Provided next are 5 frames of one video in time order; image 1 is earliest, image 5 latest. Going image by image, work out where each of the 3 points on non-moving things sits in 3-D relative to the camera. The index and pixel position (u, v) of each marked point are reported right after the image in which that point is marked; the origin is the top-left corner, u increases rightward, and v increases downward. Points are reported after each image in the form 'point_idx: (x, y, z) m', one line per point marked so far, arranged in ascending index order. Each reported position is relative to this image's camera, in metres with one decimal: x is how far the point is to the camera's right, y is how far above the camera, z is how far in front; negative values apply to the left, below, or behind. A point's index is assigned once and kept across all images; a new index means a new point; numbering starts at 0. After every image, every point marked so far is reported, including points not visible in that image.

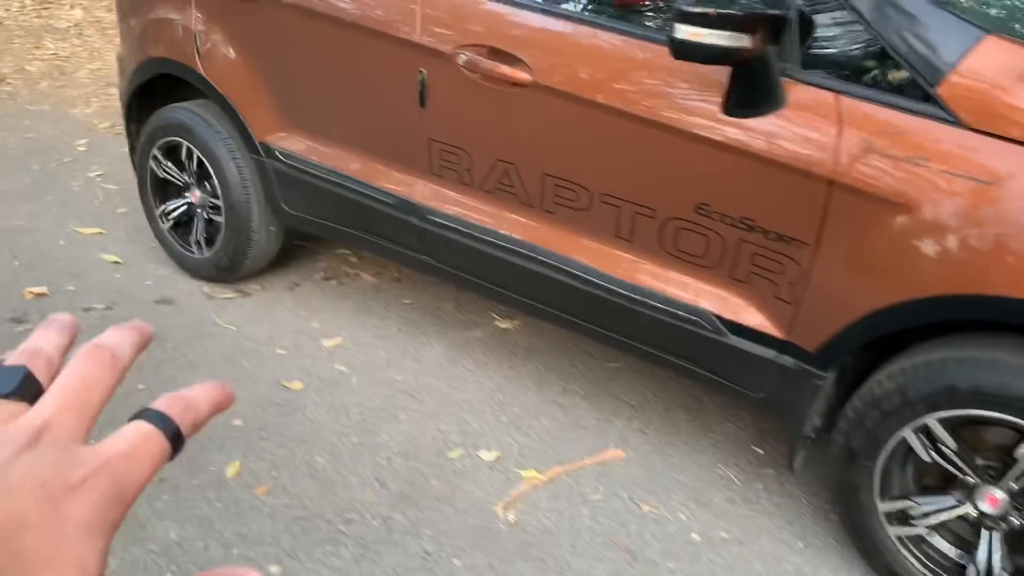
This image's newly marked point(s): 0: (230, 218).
0: (-1.2, +0.3, +3.6) m
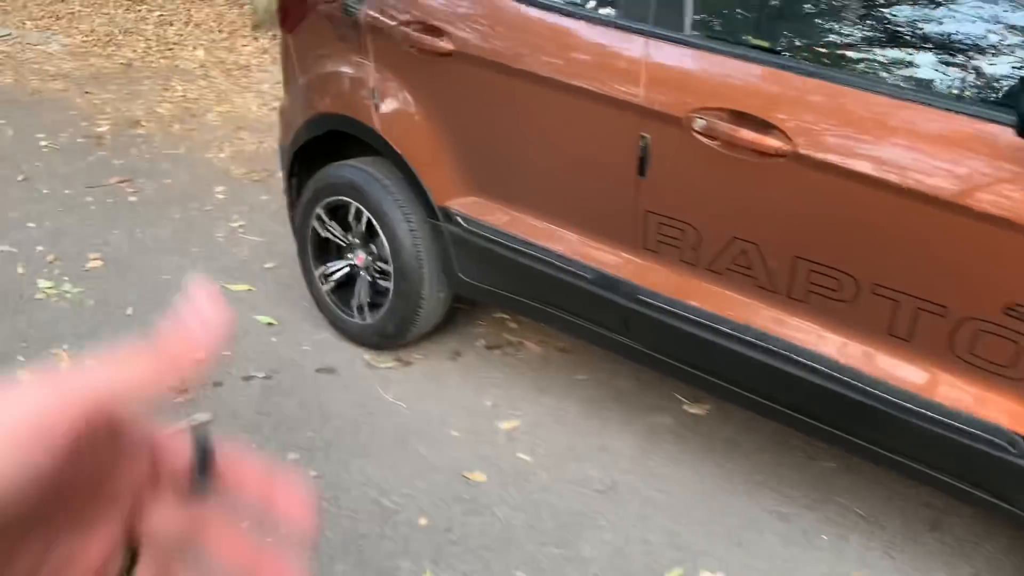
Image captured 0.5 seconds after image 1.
0: (-0.4, 0.0, +3.3) m
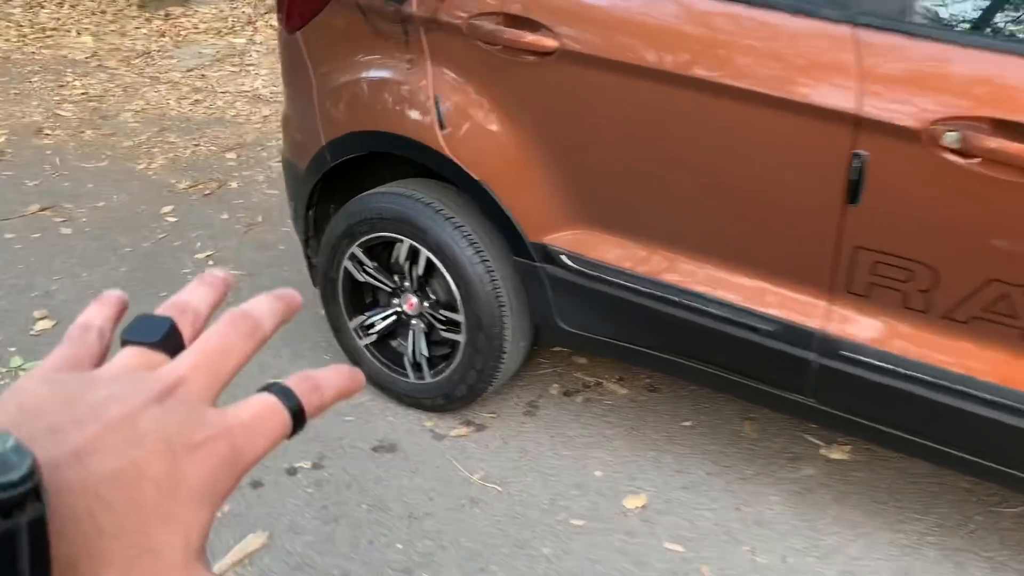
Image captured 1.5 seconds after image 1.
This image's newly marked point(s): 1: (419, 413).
0: (-0.1, -0.1, +2.7) m
1: (-0.3, -0.4, +3.0) m
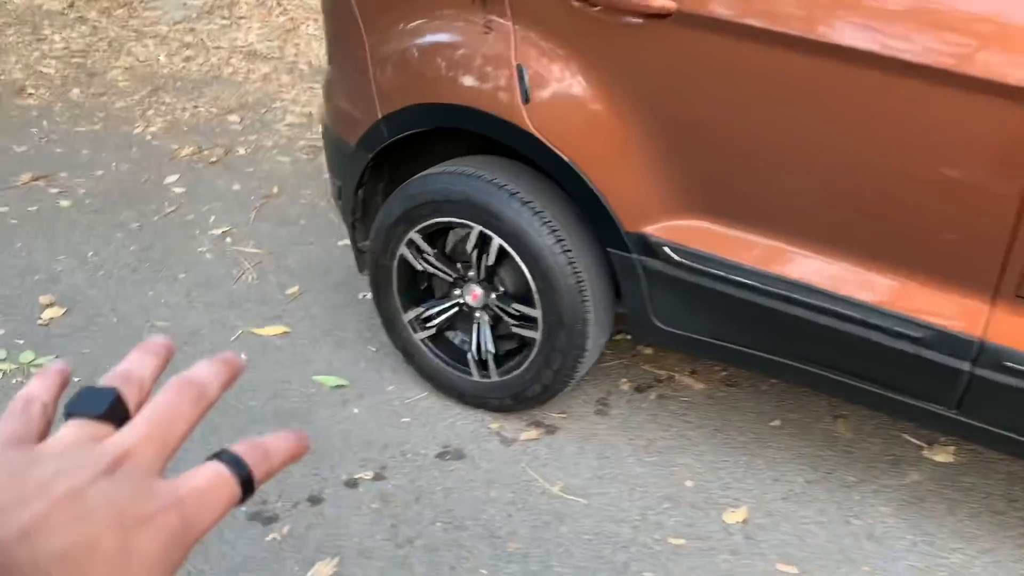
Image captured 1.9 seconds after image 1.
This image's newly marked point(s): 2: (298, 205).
0: (+0.1, -0.1, +2.4) m
1: (-0.1, -0.4, +2.7) m
2: (-1.0, +0.4, +4.1) m
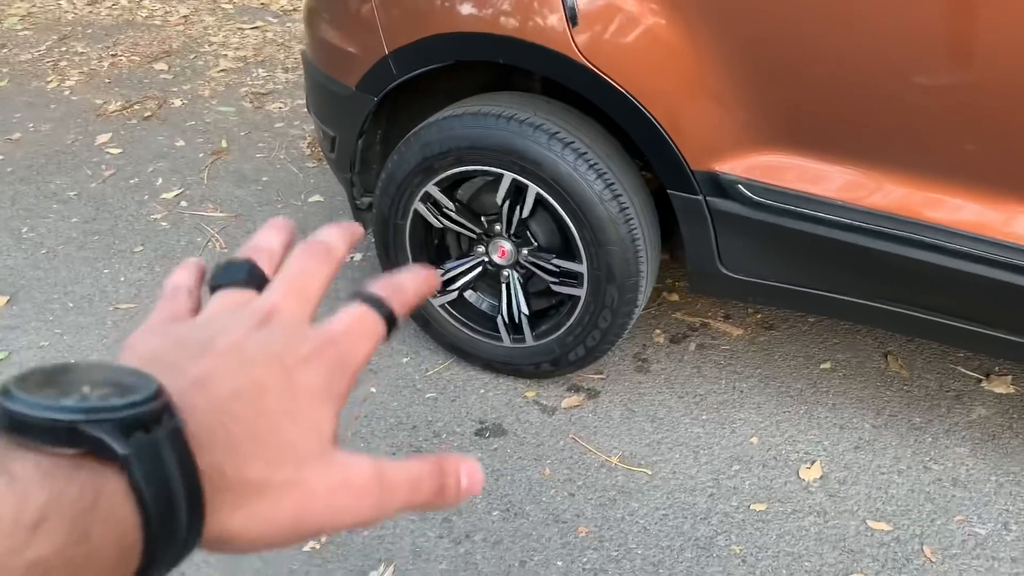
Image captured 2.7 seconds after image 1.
0: (+0.2, 0.0, +2.2) m
1: (0.0, -0.3, +2.4) m
2: (-1.1, +0.5, +3.6) m
